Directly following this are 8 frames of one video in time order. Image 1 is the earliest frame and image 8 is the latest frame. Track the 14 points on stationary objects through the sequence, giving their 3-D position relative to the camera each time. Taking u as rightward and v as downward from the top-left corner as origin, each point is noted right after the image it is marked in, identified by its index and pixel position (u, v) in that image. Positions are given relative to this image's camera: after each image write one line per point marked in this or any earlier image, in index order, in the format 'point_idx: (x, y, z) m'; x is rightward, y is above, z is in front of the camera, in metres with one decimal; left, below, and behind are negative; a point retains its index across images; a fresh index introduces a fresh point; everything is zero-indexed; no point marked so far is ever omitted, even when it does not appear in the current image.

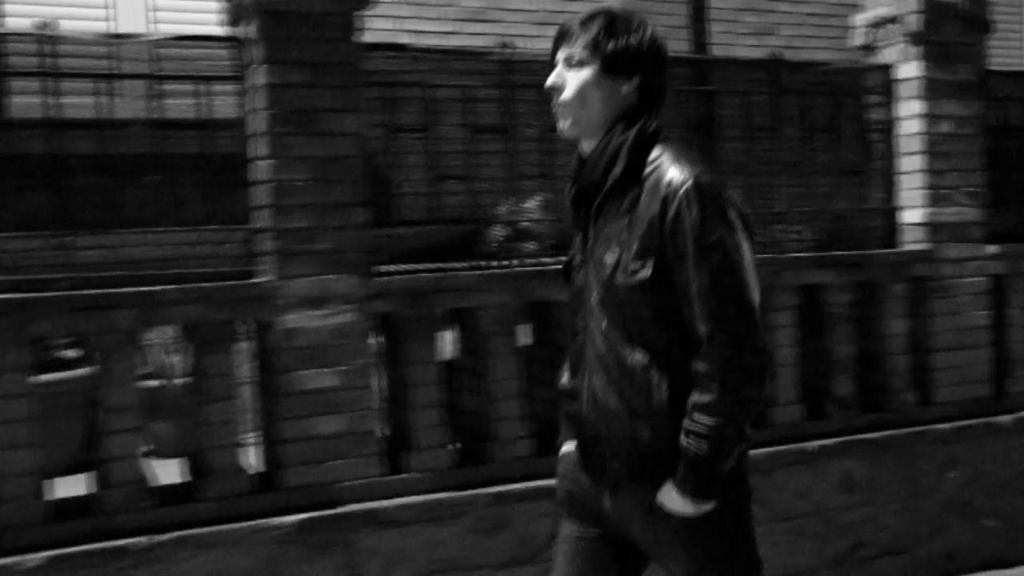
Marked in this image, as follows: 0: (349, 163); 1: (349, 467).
0: (-0.6, +0.5, +3.8) m
1: (-0.6, -0.6, +3.8) m
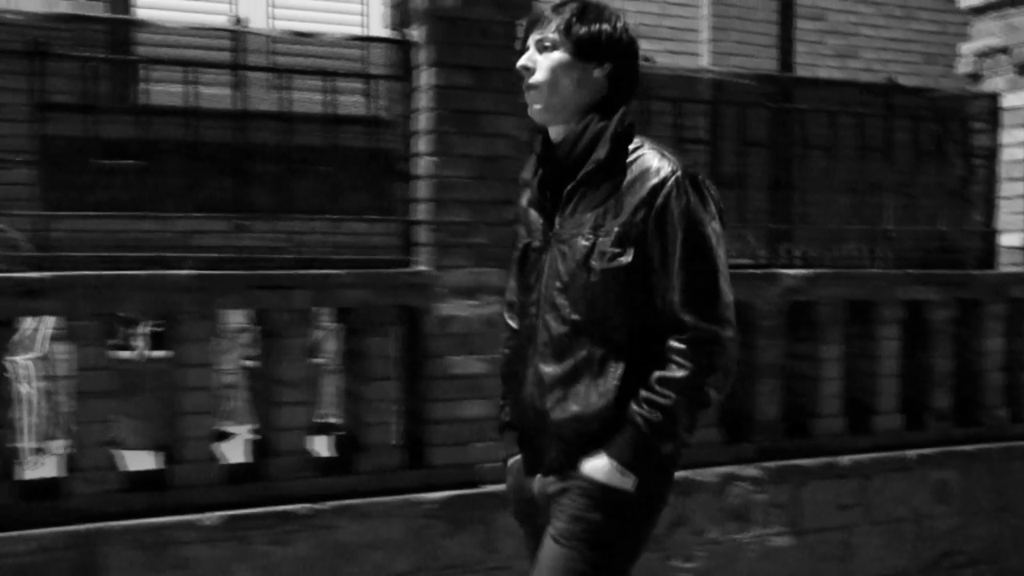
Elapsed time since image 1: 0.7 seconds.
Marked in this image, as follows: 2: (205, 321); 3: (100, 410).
0: (0.0, +0.5, +4.1) m
1: (-0.1, -0.6, +4.1) m
2: (-1.1, -0.1, +3.7) m
3: (-1.4, -0.4, +3.5) m
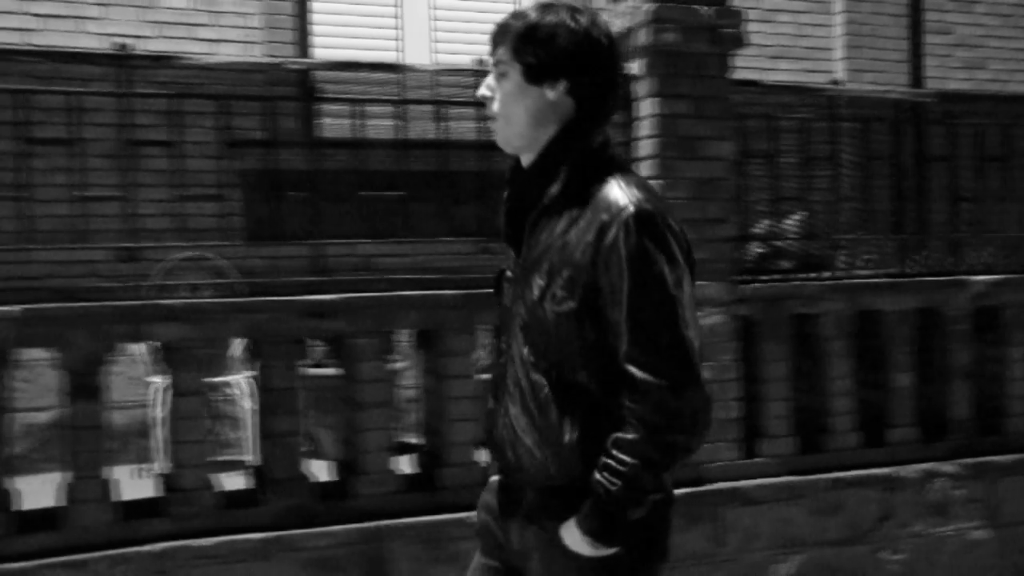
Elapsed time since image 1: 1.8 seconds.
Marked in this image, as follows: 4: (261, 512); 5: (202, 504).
0: (+0.9, +0.4, +4.4) m
1: (+0.8, -0.7, +4.4) m
2: (-0.2, -0.2, +4.0) m
3: (-0.5, -0.5, +3.9) m
4: (-0.9, -0.8, +3.7) m
5: (-1.1, -0.7, +3.6) m
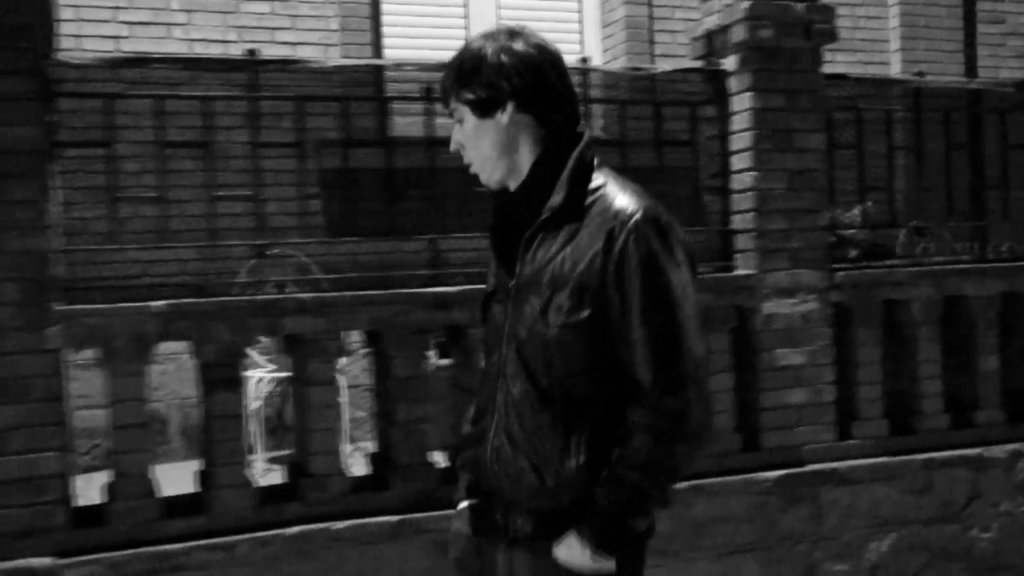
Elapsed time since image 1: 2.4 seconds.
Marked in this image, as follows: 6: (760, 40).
0: (+1.3, +0.5, +4.5) m
1: (+1.3, -0.6, +4.5) m
2: (+0.3, -0.1, +4.2) m
3: (-0.1, -0.5, +4.1) m
4: (-0.5, -0.8, +3.9) m
5: (-0.6, -0.7, +3.8) m
6: (+1.0, +1.0, +4.4) m
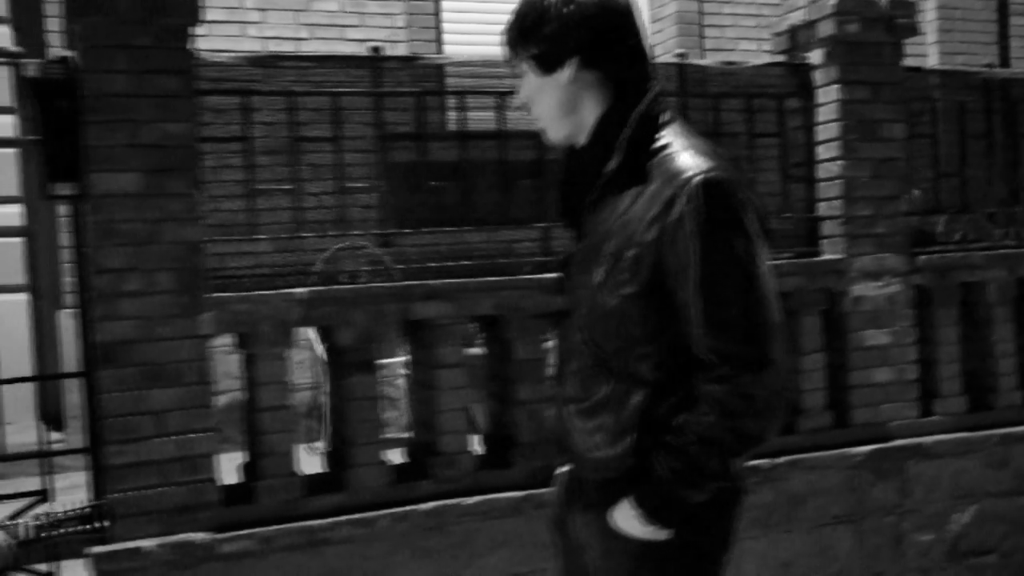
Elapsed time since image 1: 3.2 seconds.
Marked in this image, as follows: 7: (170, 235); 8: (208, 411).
0: (+1.7, +0.6, +4.7) m
1: (+1.7, -0.5, +4.7) m
2: (+0.7, -0.1, +4.4) m
3: (+0.4, -0.4, +4.3) m
4: (0.0, -0.7, +4.1) m
5: (-0.2, -0.7, +4.0) m
6: (+1.5, +1.1, +4.6) m
7: (-1.2, +0.2, +3.6) m
8: (-1.0, -0.4, +3.6) m
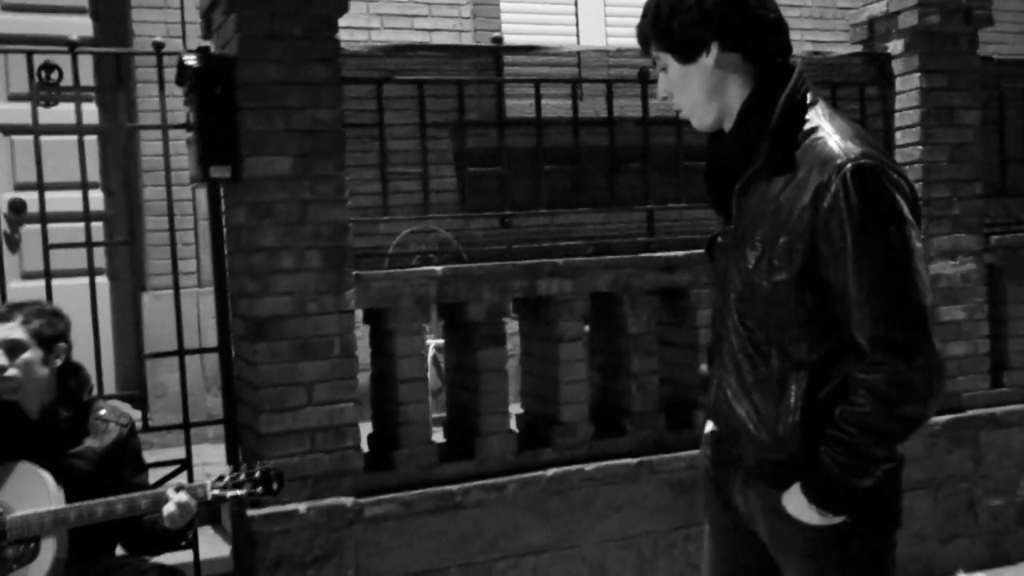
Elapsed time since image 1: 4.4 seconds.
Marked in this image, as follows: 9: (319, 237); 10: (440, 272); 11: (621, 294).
0: (+2.2, +0.7, +5.0) m
1: (+2.2, -0.4, +5.0) m
2: (+1.2, 0.0, +4.6) m
3: (+0.8, -0.3, +4.5) m
4: (+0.5, -0.6, +4.3) m
5: (+0.3, -0.6, +4.2) m
6: (+1.9, +1.2, +4.8) m
7: (-0.7, +0.3, +3.8) m
8: (-0.6, -0.3, +3.8) m
9: (-0.7, +0.2, +3.8) m
10: (-0.3, +0.1, +3.9) m
11: (+0.4, 0.0, +4.3) m
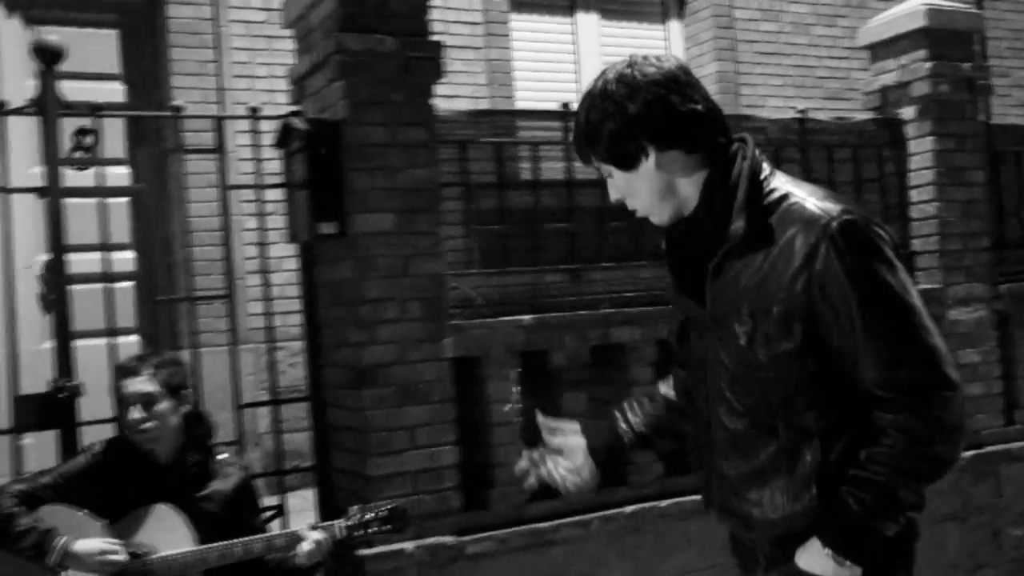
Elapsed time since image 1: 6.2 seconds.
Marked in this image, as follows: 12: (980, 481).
0: (+2.4, +0.4, +5.5) m
1: (+2.4, -0.7, +5.4) m
2: (+1.4, -0.2, +5.0) m
3: (+1.1, -0.5, +4.8) m
4: (+0.8, -0.8, +4.6) m
5: (+0.6, -0.8, +4.5) m
6: (+2.1, +1.0, +5.3) m
7: (-0.4, +0.1, +4.0) m
8: (-0.2, -0.5, +4.0) m
9: (-0.4, 0.0, +4.0) m
10: (+0.1, -0.1, +4.2) m
11: (+0.7, -0.2, +4.6) m
12: (+2.3, -1.0, +5.3) m
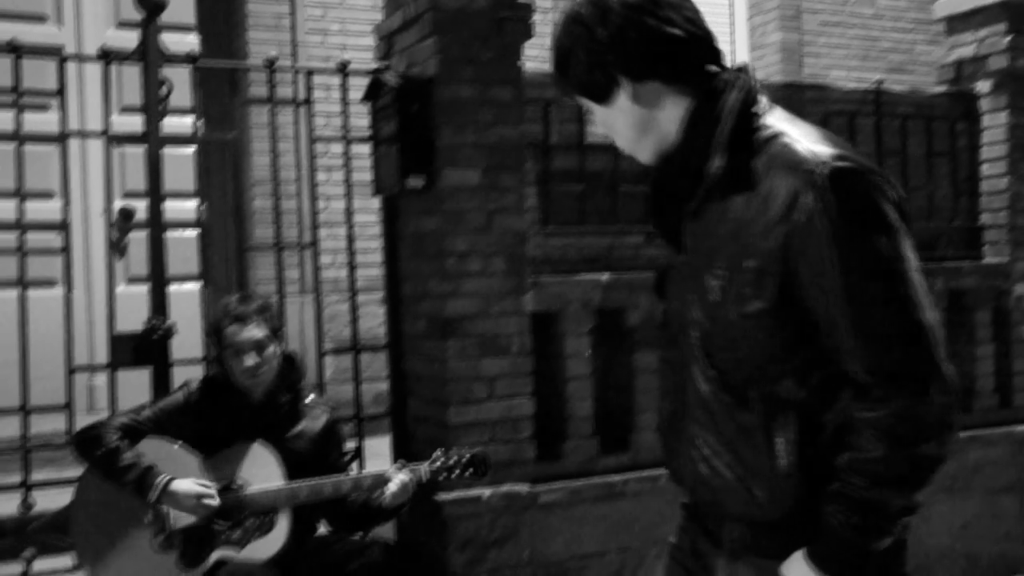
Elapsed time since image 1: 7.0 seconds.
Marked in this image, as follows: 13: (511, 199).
0: (+2.8, +0.6, +5.5) m
1: (+2.7, -0.5, +5.4) m
2: (+1.8, -0.1, +5.0) m
3: (+1.4, -0.4, +4.9) m
4: (+1.1, -0.7, +4.7) m
5: (+0.9, -0.6, +4.6) m
6: (+2.5, +1.1, +5.3) m
7: (0.0, +0.2, +4.1) m
8: (+0.1, -0.4, +4.2) m
9: (0.0, +0.2, +4.1) m
10: (+0.4, 0.0, +4.3) m
11: (+1.1, -0.1, +4.6) m
12: (+2.6, -0.8, +5.3) m
13: (0.0, +0.3, +4.1) m
